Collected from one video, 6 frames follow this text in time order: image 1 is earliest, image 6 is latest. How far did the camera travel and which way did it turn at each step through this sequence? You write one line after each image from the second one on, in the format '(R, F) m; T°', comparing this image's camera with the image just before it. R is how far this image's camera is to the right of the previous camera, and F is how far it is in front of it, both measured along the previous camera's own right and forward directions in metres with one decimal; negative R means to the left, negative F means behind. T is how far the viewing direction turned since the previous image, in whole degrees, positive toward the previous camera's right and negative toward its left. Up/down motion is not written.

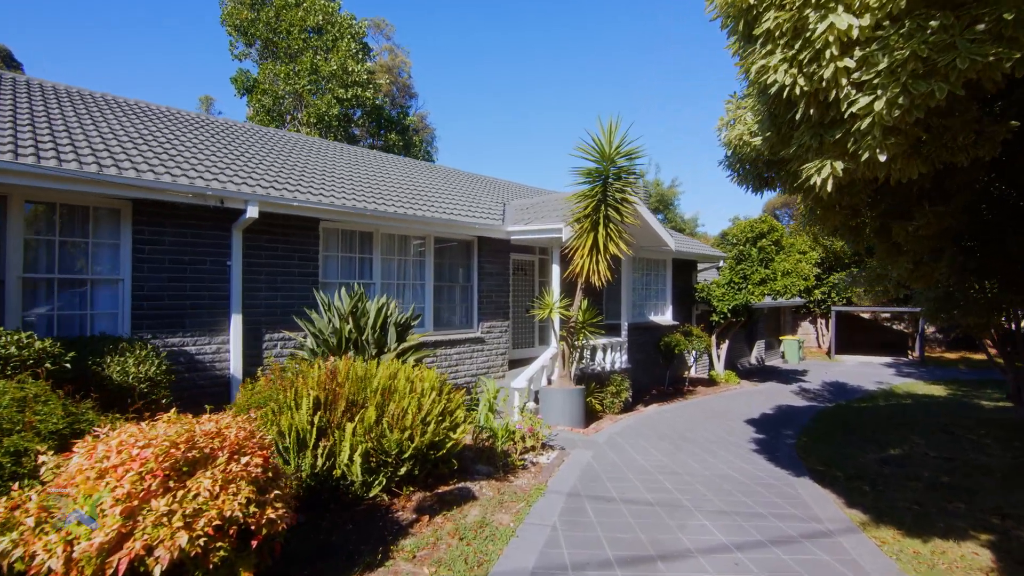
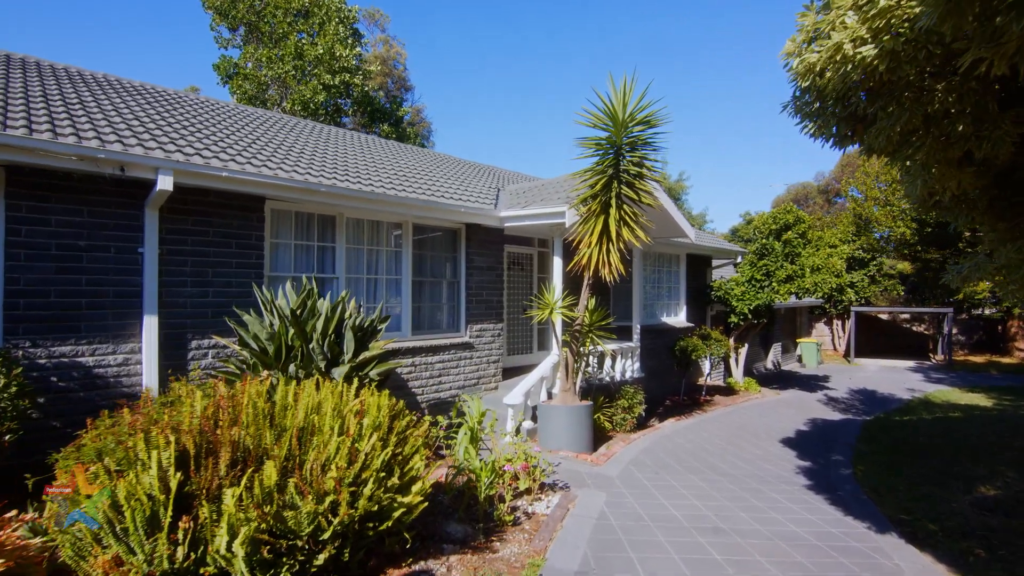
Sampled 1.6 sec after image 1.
(+0.1, +1.6) m; 0°
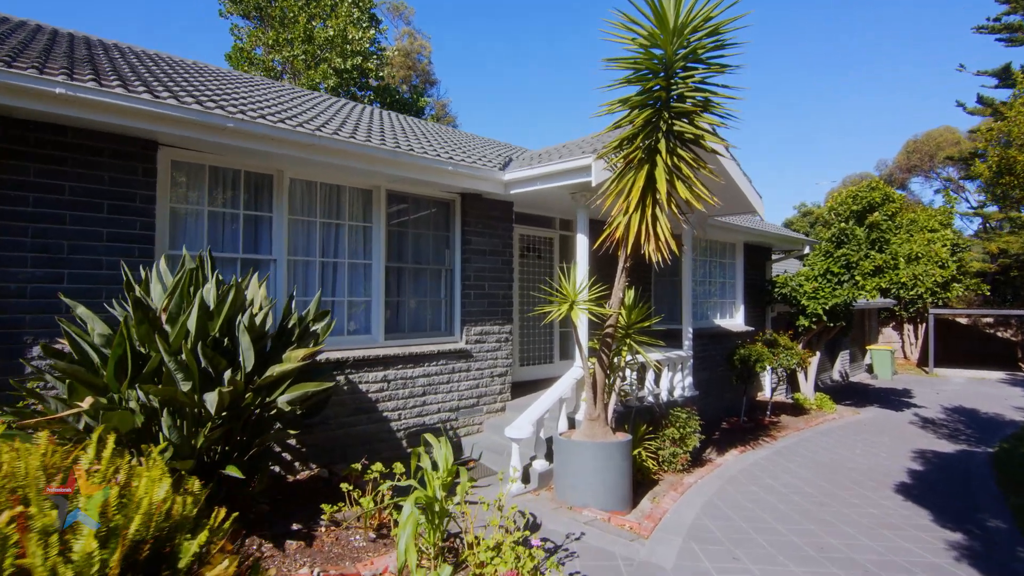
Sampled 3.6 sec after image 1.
(+0.3, +2.3) m; -4°
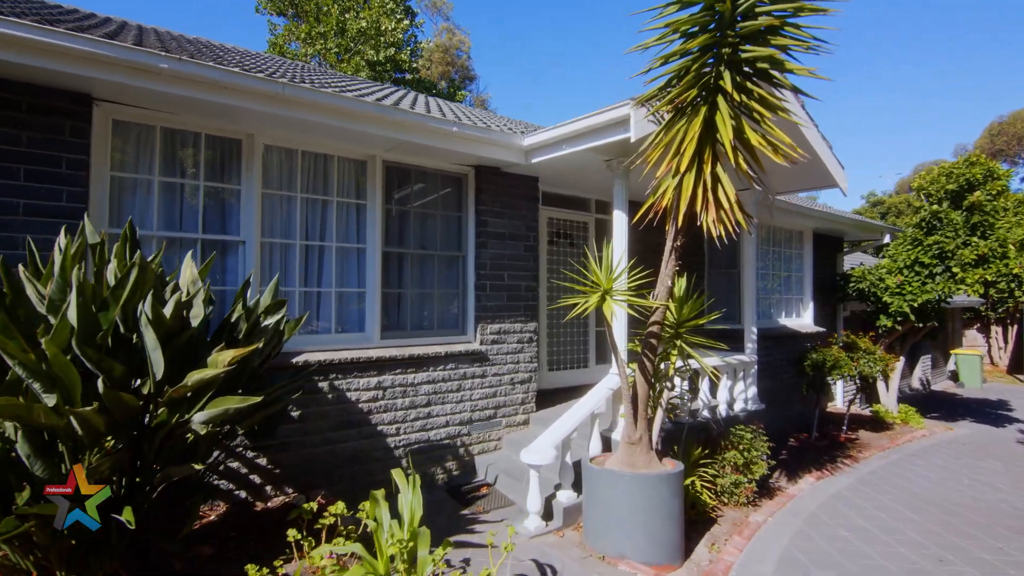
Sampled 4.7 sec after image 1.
(+0.2, +1.1) m; -5°
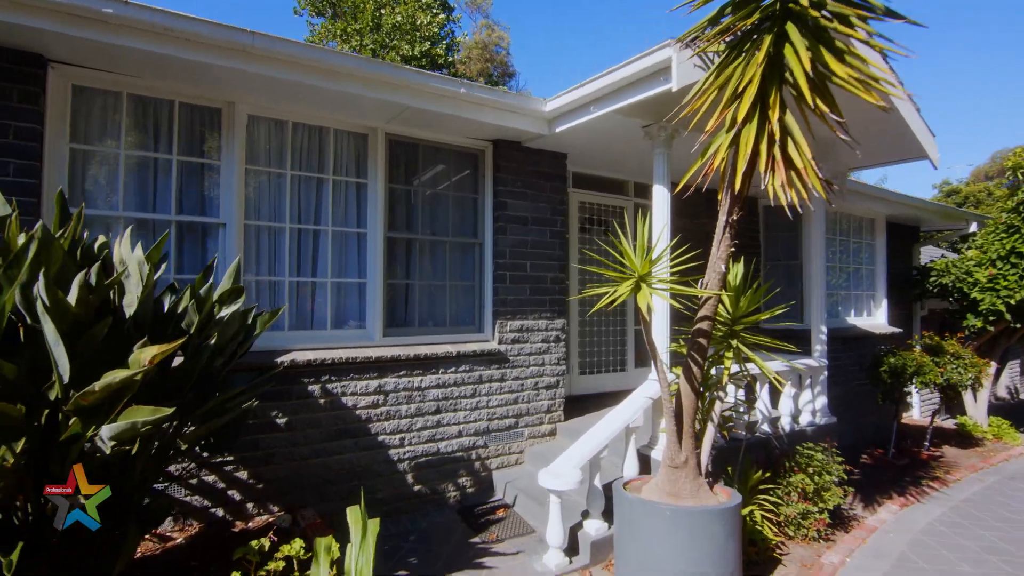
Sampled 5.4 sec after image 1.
(+0.2, +0.7) m; -5°
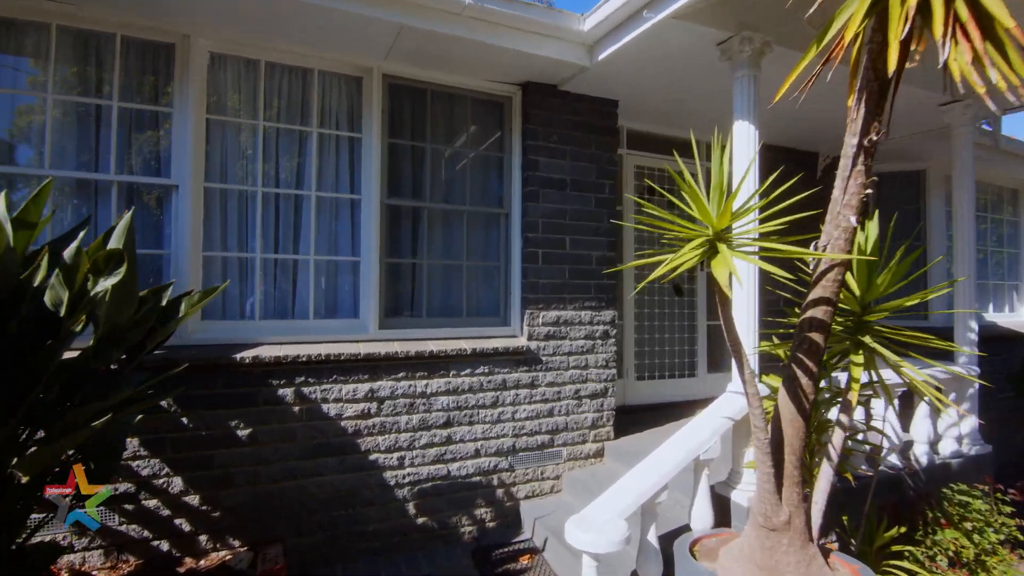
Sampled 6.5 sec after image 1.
(+0.2, +1.1) m; -7°
